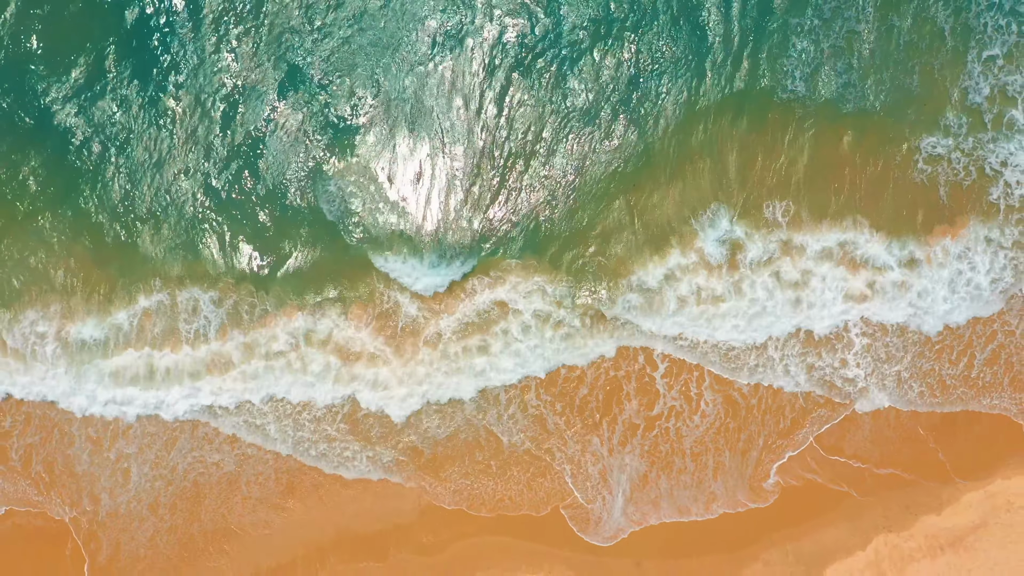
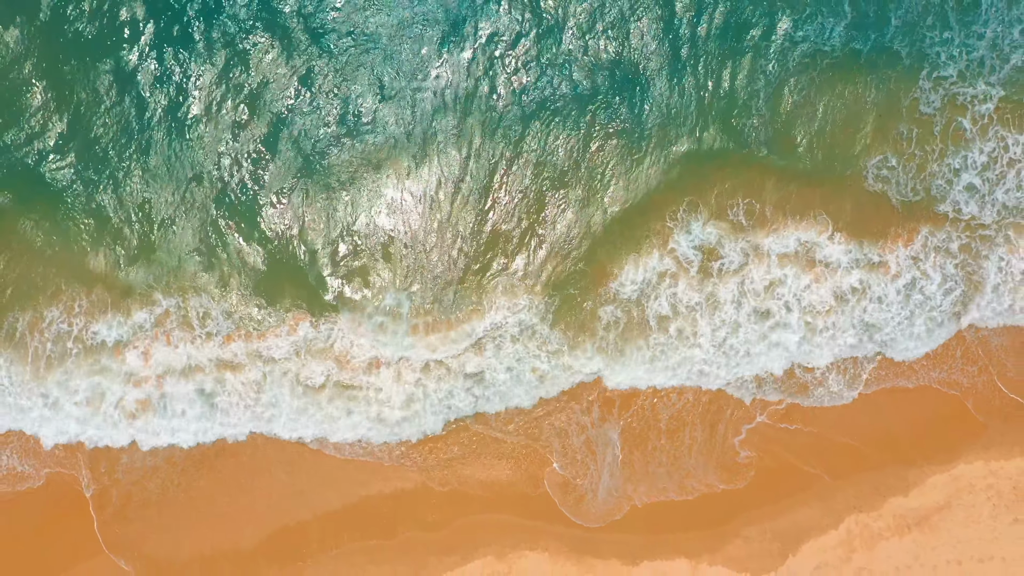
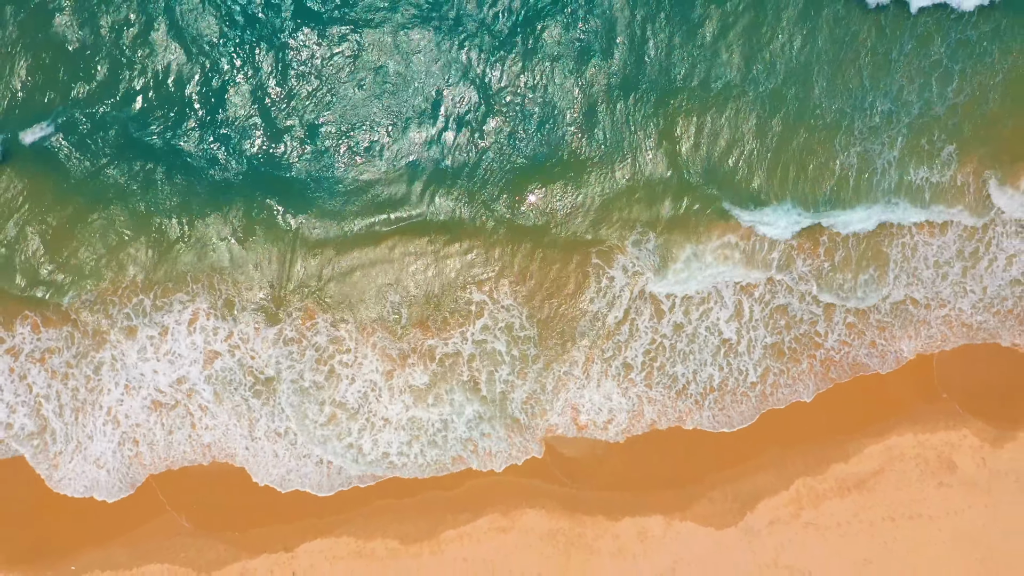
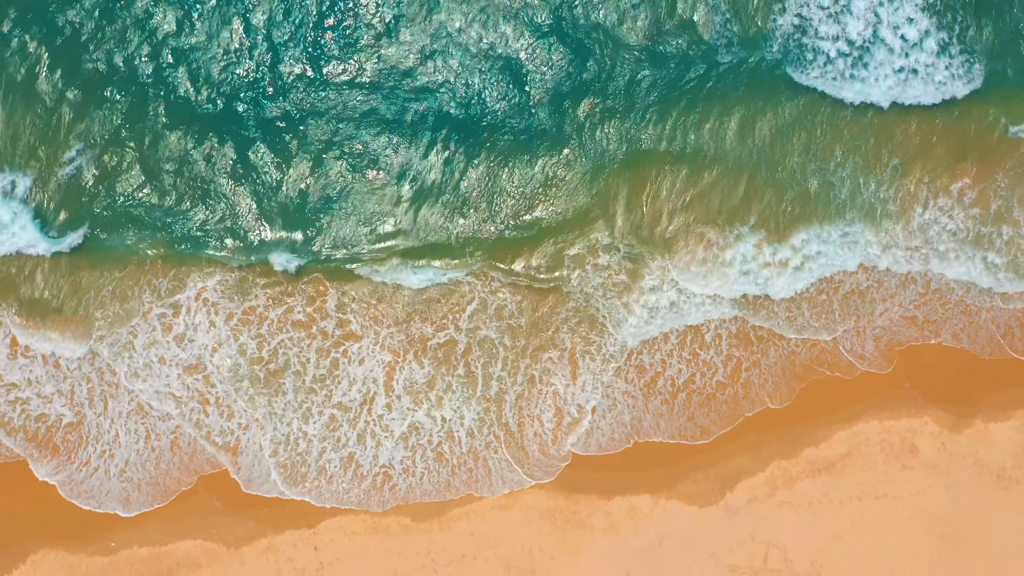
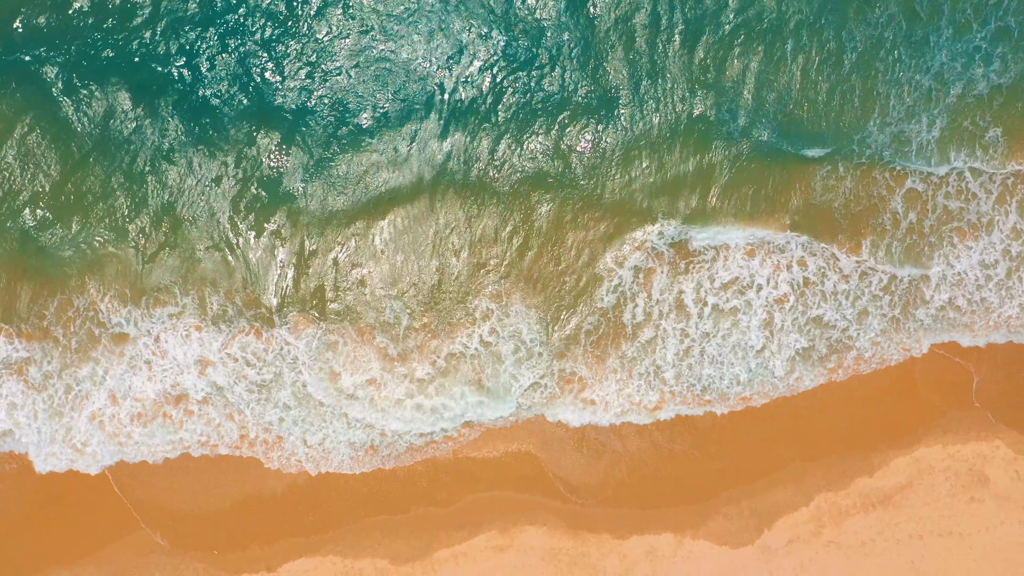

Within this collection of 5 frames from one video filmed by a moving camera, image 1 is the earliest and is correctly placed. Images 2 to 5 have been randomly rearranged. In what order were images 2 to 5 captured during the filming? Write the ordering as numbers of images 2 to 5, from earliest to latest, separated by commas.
2, 5, 3, 4
